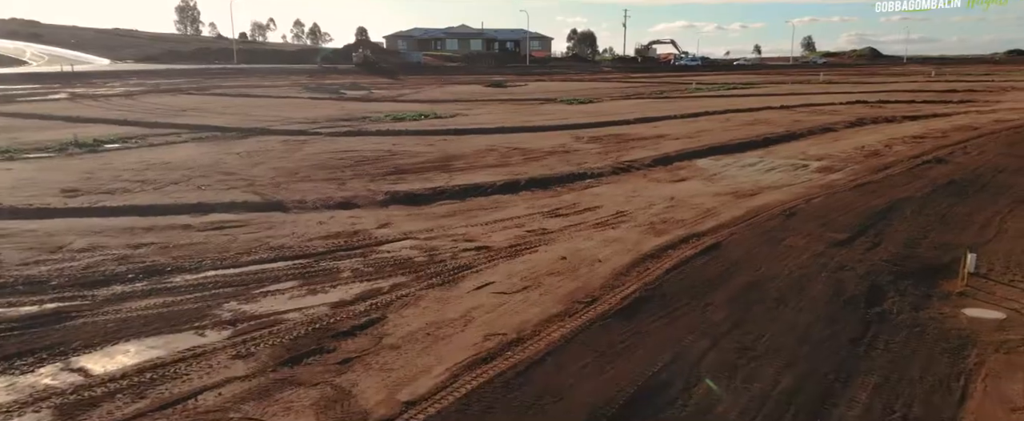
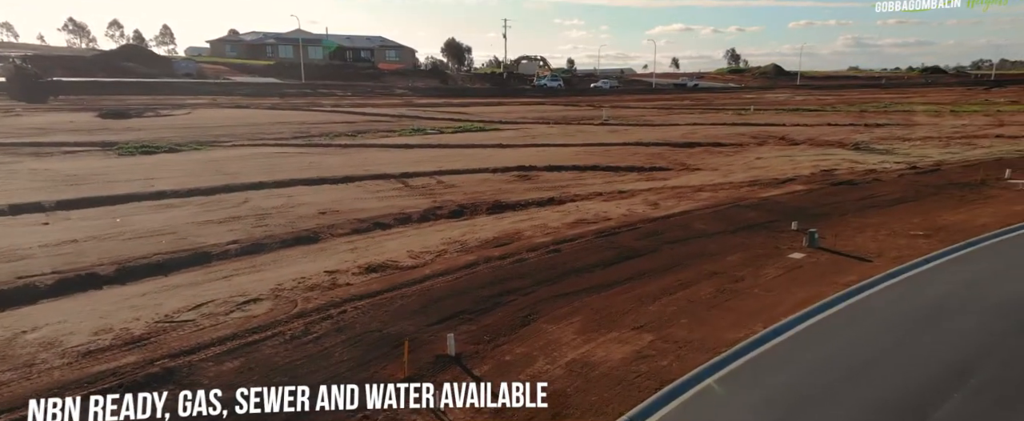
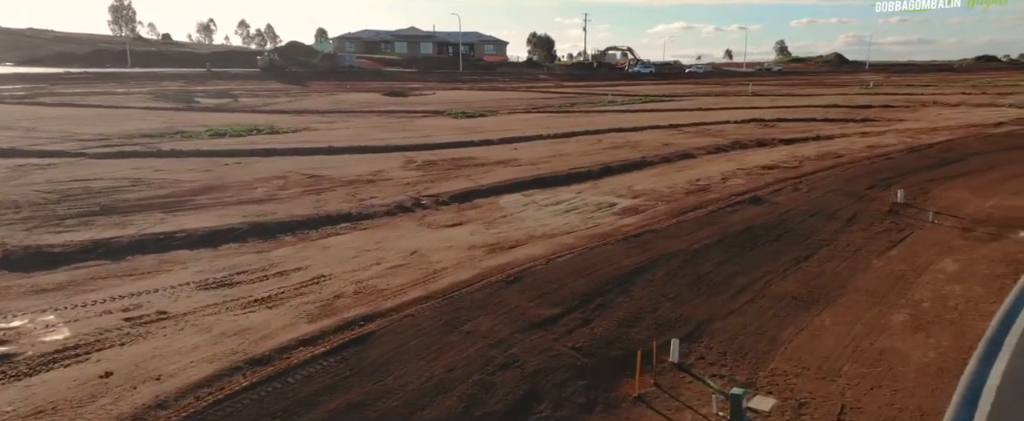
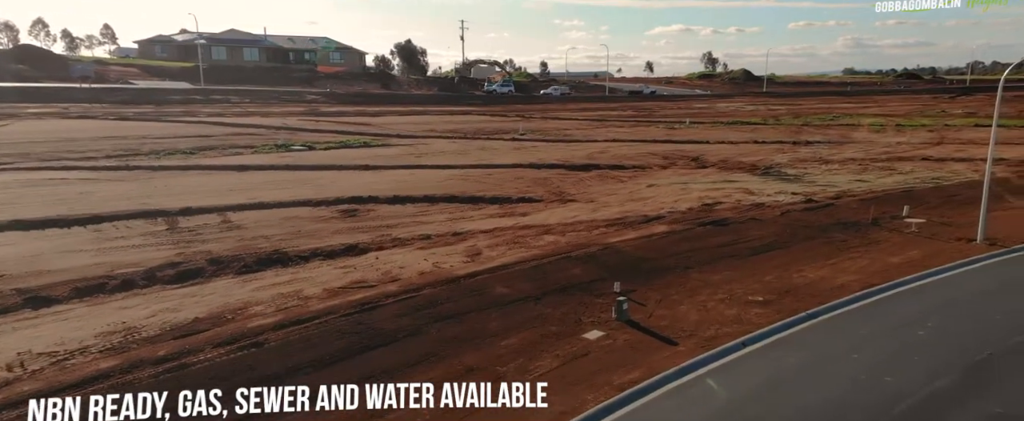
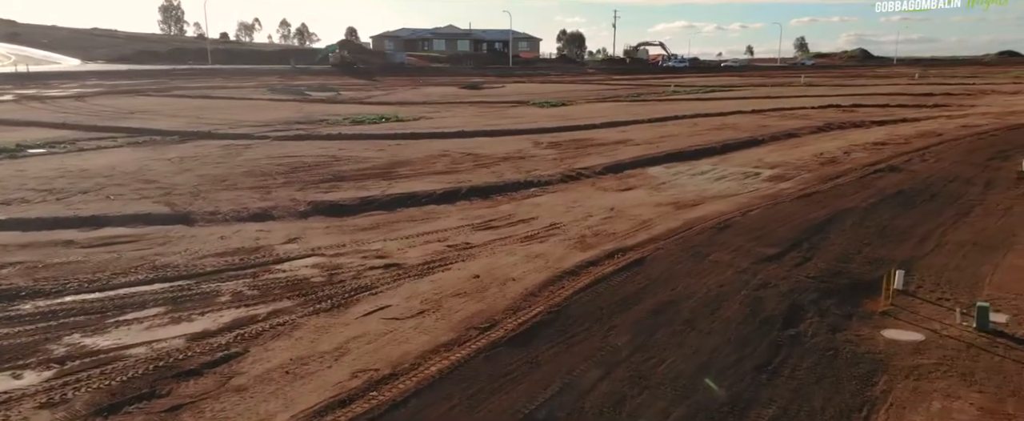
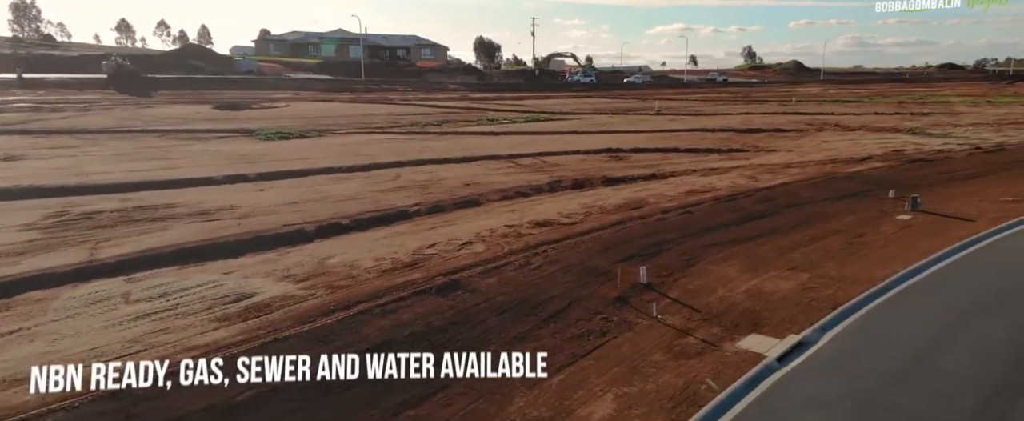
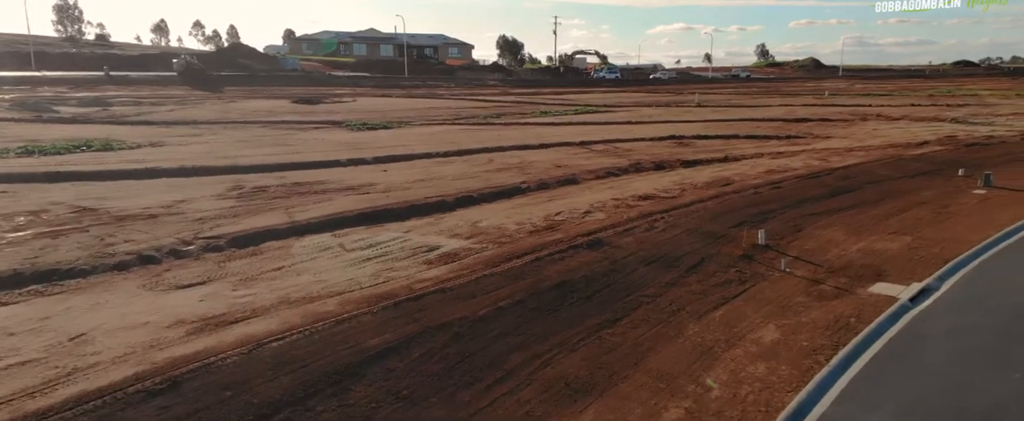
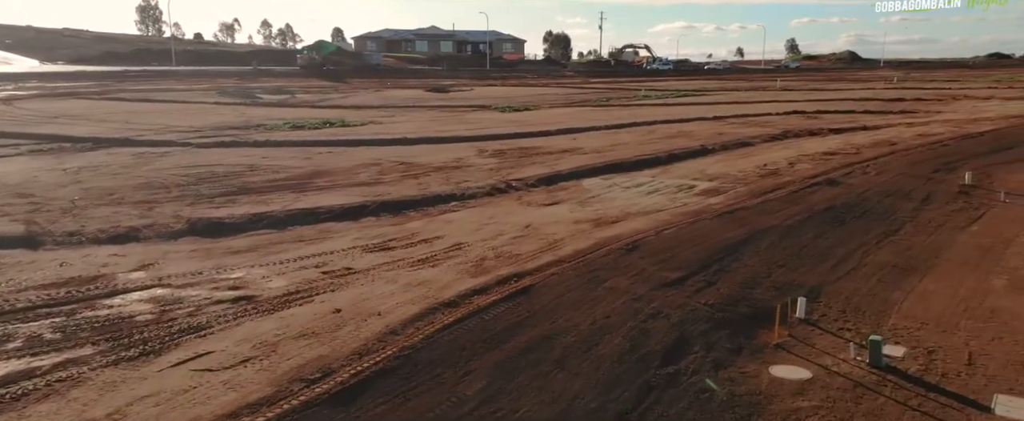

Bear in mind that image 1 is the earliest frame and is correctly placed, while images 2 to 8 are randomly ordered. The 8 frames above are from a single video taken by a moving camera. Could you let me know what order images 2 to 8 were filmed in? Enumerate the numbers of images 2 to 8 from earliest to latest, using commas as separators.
5, 8, 3, 7, 6, 2, 4
